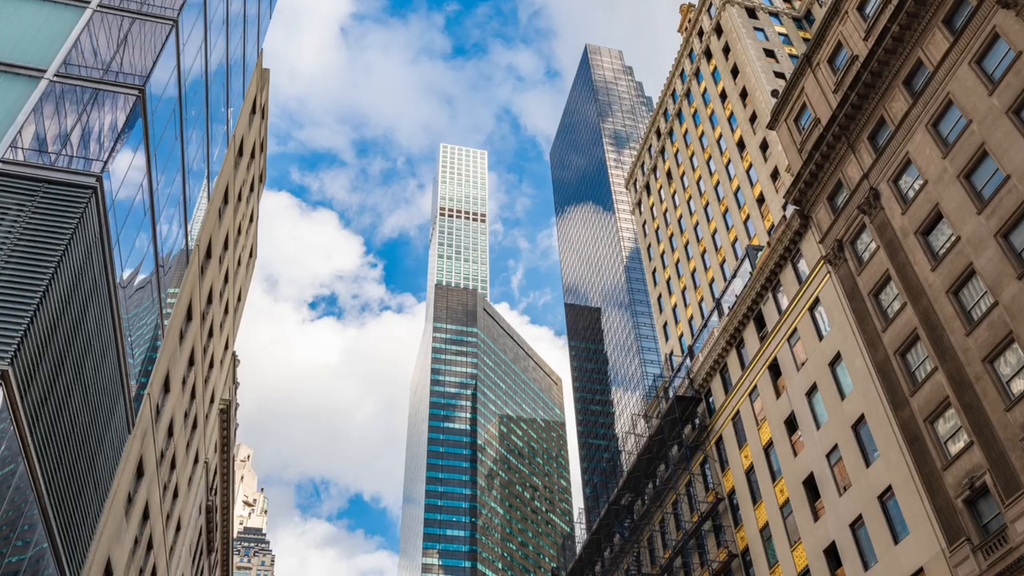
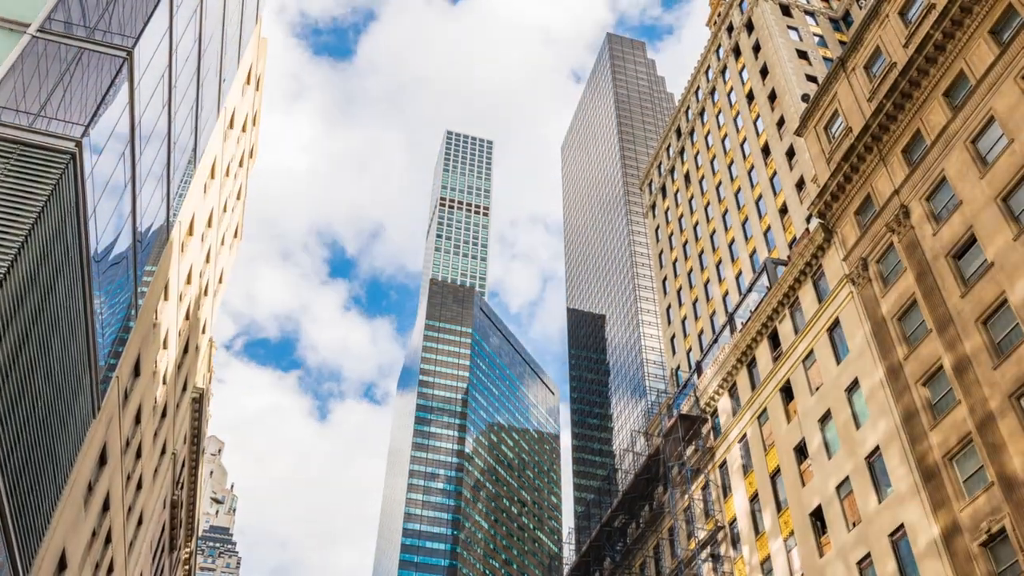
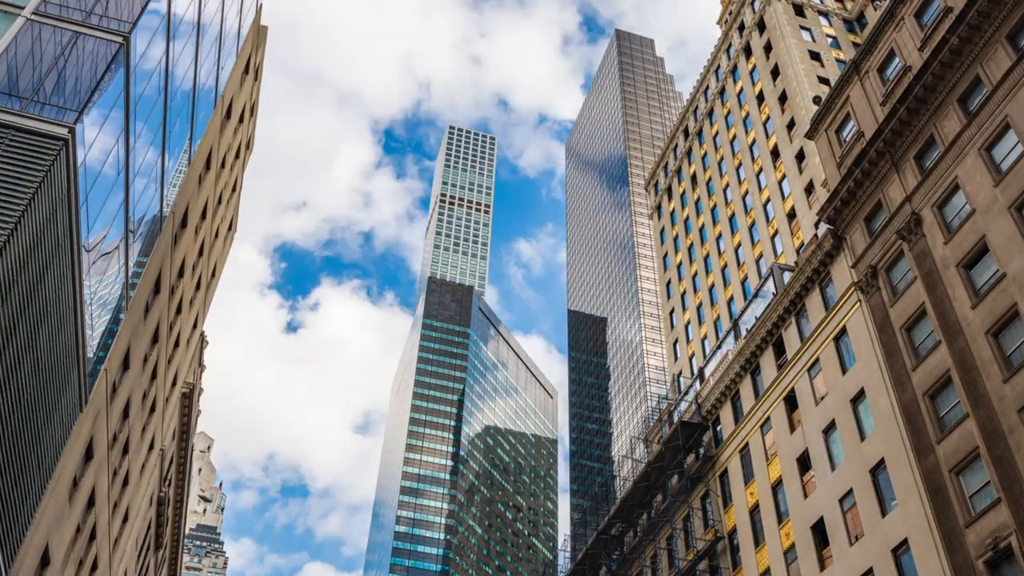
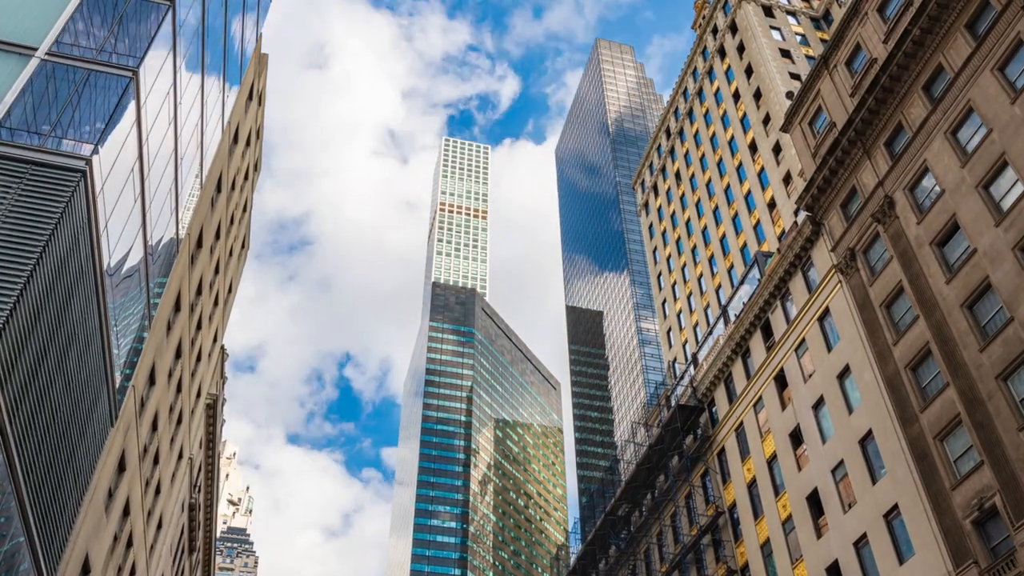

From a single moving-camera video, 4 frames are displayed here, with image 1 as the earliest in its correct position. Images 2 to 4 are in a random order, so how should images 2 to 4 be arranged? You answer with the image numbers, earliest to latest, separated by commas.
4, 2, 3
